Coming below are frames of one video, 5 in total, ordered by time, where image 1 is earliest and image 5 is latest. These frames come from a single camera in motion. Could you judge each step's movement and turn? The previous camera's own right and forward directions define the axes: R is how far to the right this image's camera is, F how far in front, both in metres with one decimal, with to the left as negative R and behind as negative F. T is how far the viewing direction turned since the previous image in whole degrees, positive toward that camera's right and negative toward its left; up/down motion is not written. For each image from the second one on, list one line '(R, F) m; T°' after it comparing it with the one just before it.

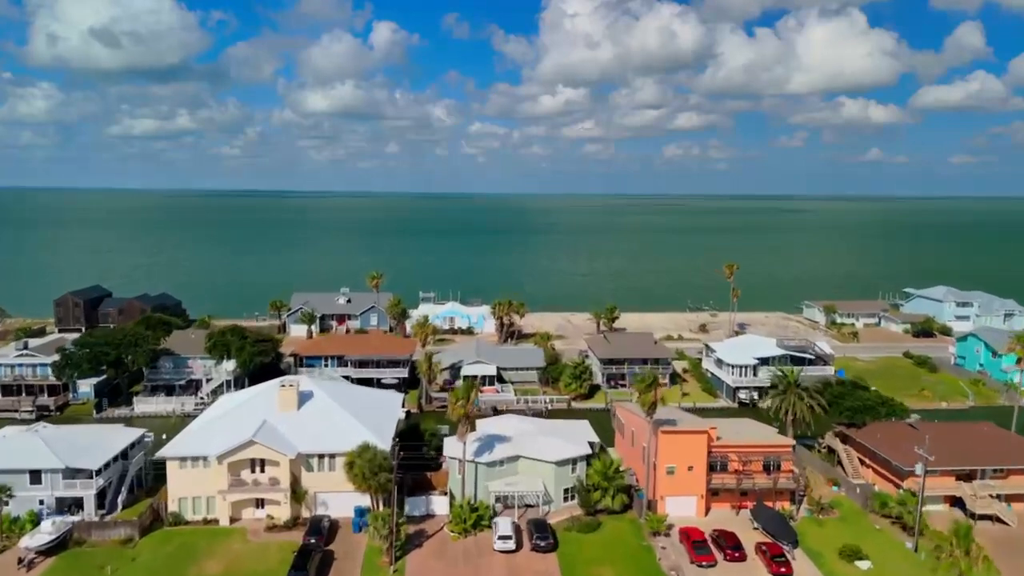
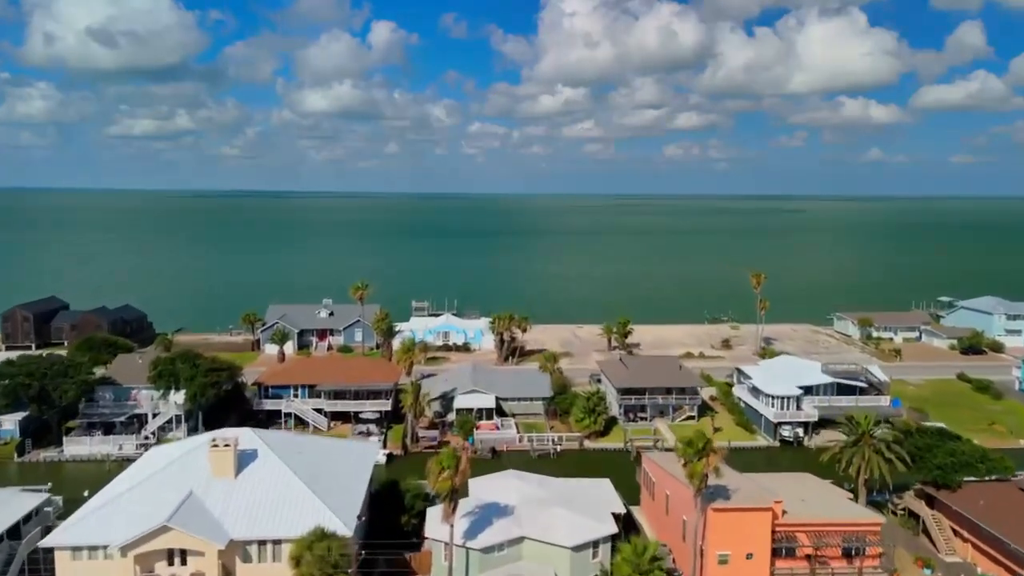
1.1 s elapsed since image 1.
(-0.1, +9.2) m; 0°
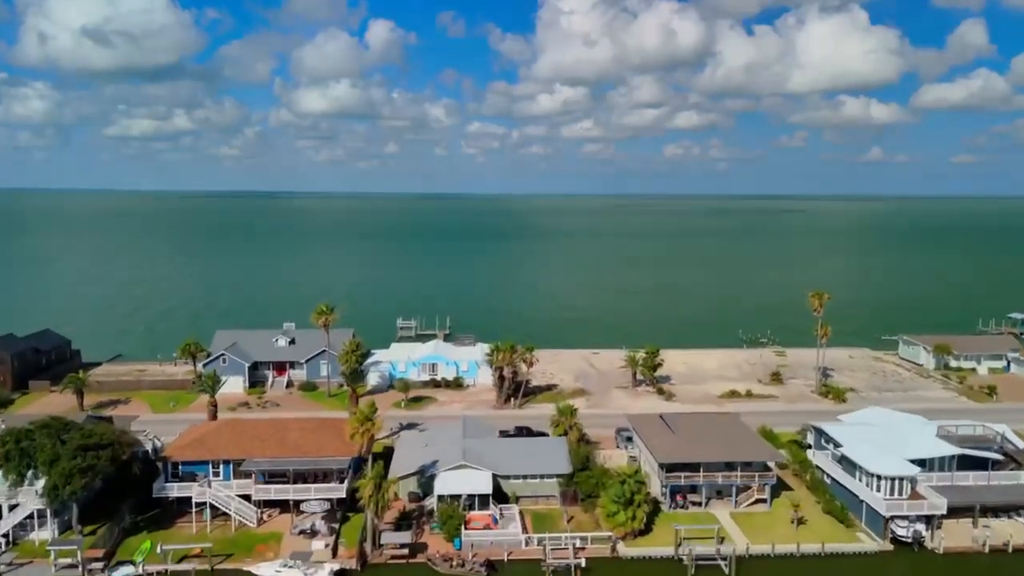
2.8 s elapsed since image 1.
(-0.2, +14.9) m; 0°
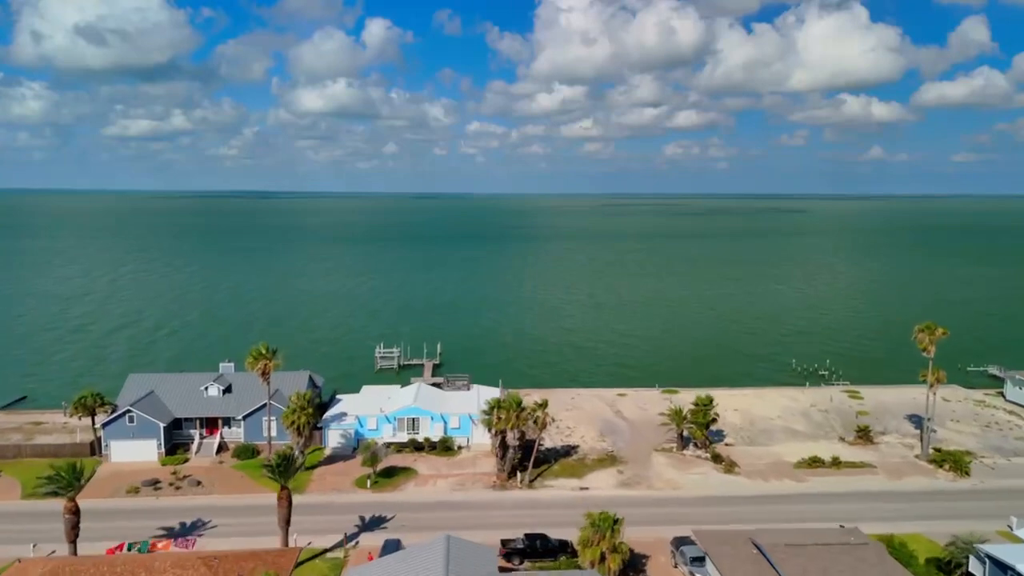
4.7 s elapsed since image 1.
(-0.4, +15.8) m; 0°
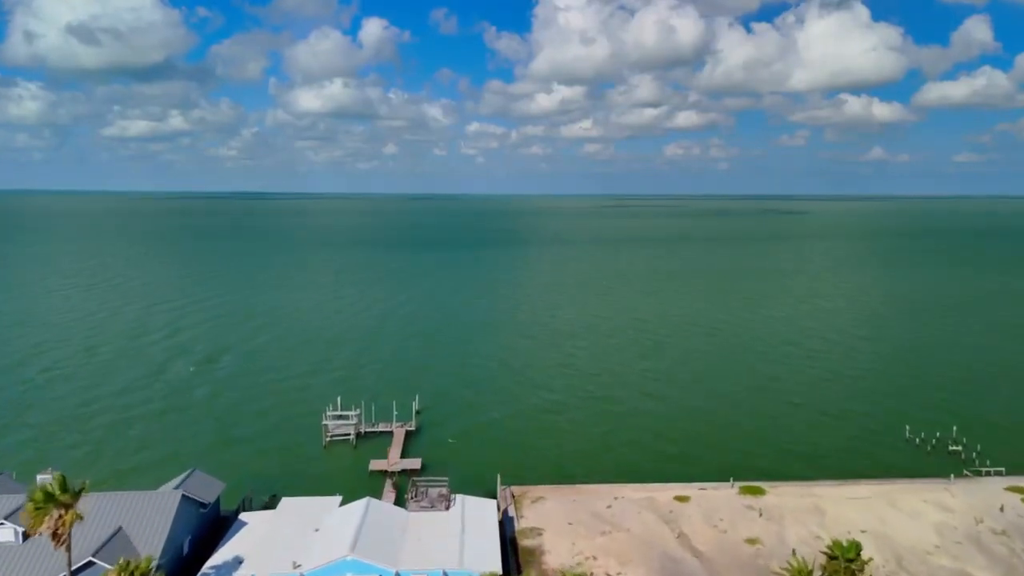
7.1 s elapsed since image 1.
(-0.3, +20.4) m; 0°
